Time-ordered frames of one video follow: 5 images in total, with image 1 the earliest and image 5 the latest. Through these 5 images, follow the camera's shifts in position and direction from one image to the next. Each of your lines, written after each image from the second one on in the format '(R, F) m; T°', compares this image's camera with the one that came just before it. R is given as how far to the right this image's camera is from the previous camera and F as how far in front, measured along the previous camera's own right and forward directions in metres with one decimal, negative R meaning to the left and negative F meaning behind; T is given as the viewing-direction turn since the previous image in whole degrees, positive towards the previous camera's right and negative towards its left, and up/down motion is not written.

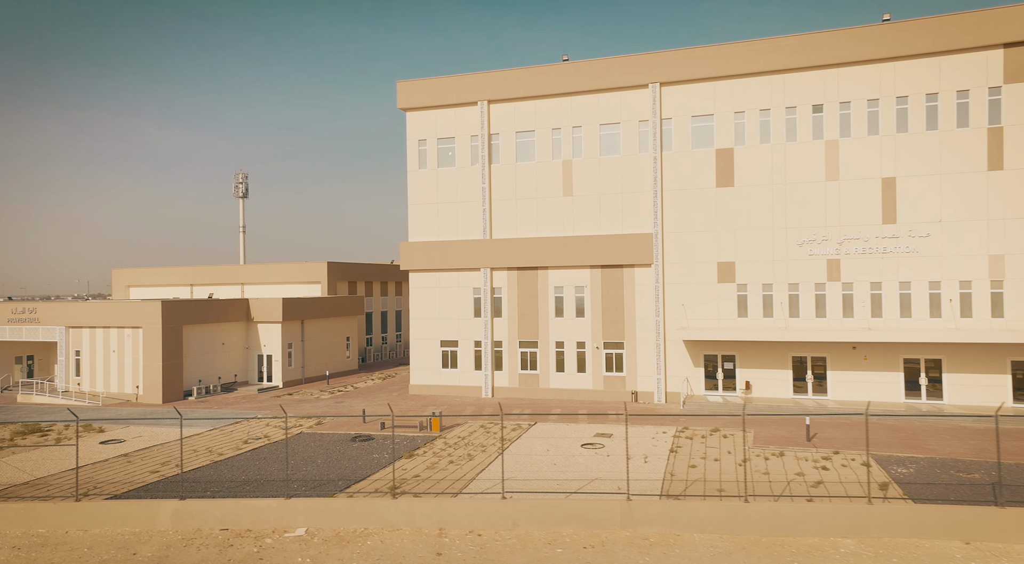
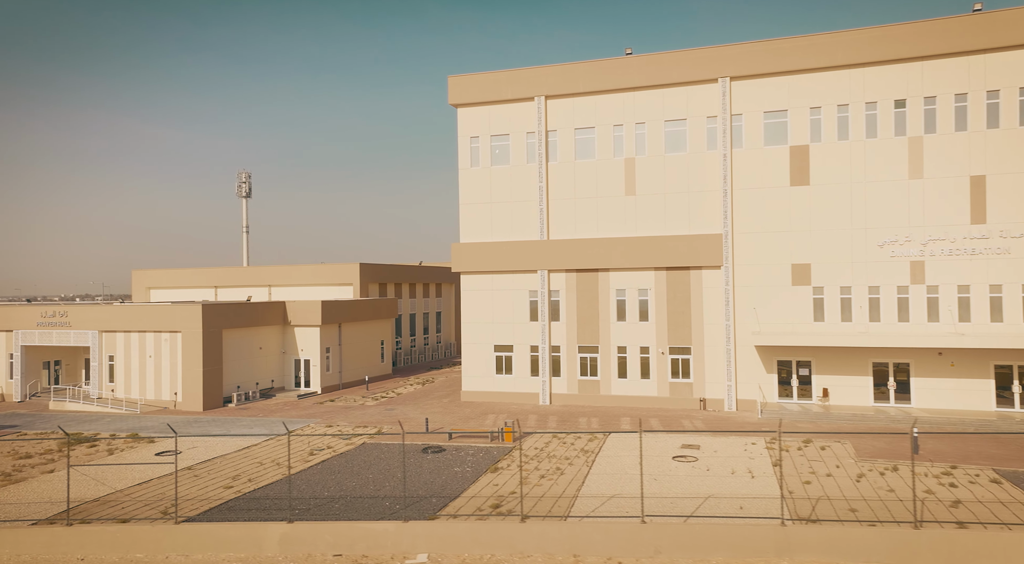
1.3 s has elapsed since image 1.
(-2.9, +1.4) m; 0°
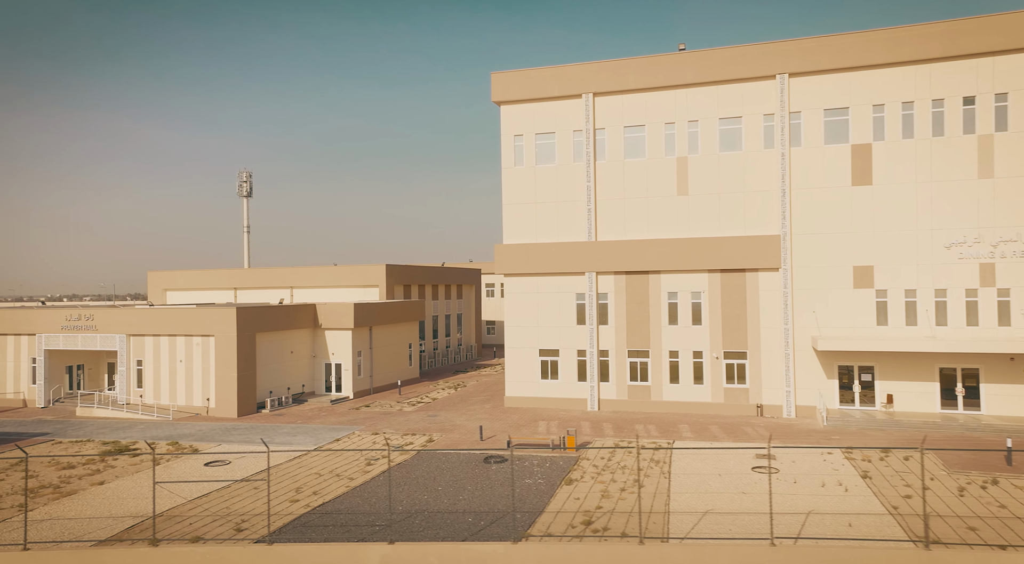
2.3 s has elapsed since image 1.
(-2.4, +1.0) m; 0°
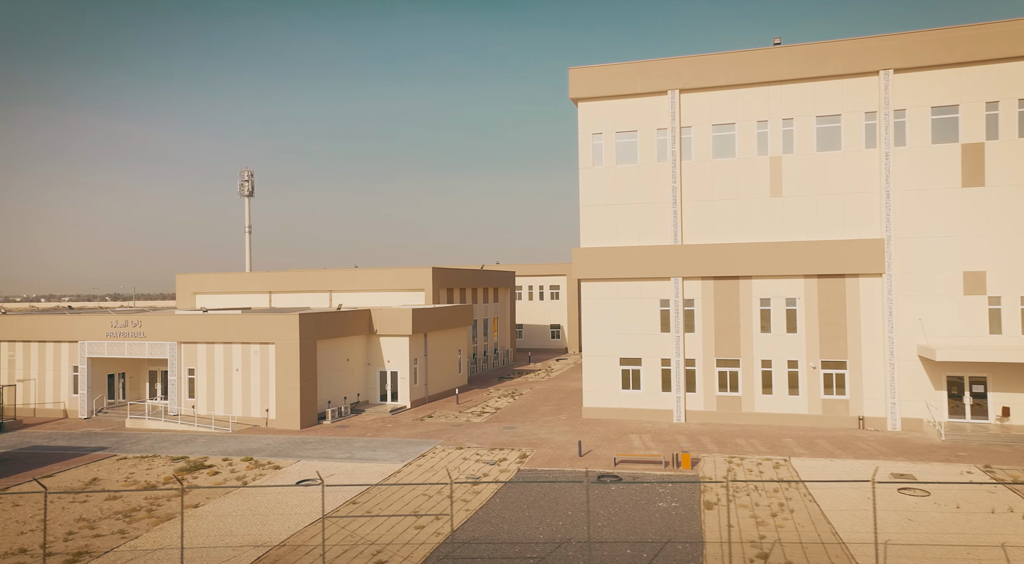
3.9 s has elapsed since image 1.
(-3.9, +1.7) m; +1°
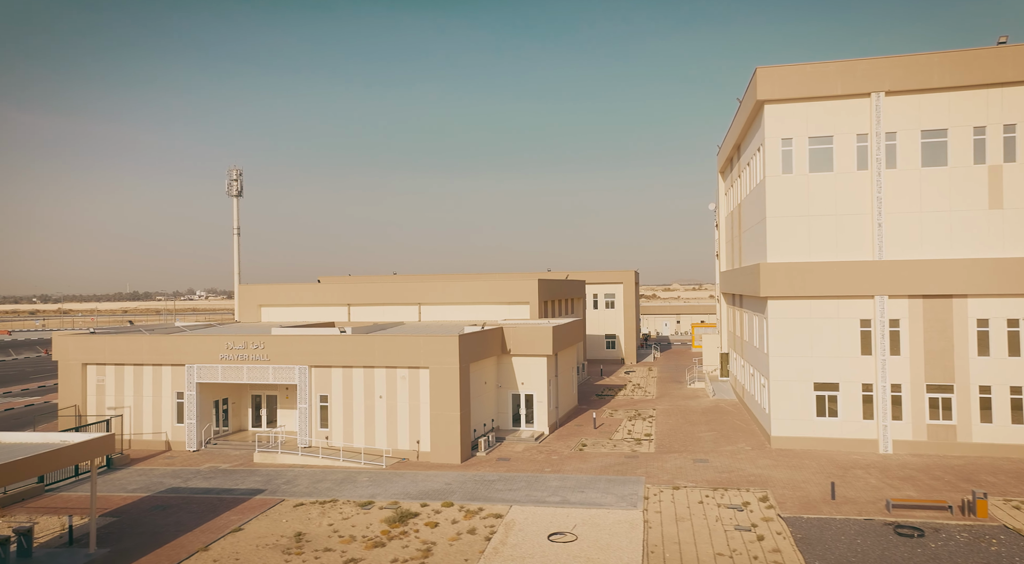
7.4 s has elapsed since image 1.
(-8.9, +3.2) m; +2°
